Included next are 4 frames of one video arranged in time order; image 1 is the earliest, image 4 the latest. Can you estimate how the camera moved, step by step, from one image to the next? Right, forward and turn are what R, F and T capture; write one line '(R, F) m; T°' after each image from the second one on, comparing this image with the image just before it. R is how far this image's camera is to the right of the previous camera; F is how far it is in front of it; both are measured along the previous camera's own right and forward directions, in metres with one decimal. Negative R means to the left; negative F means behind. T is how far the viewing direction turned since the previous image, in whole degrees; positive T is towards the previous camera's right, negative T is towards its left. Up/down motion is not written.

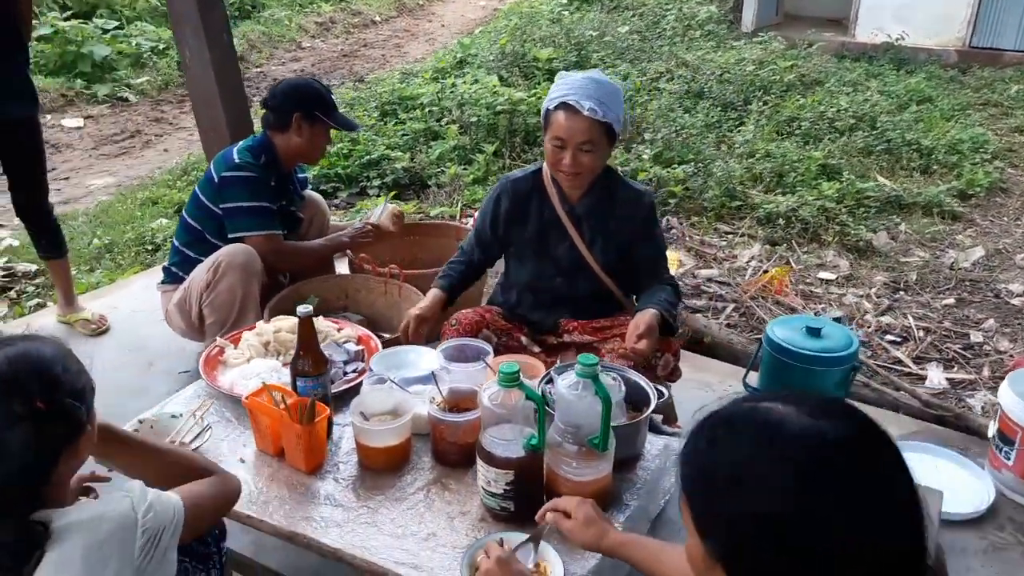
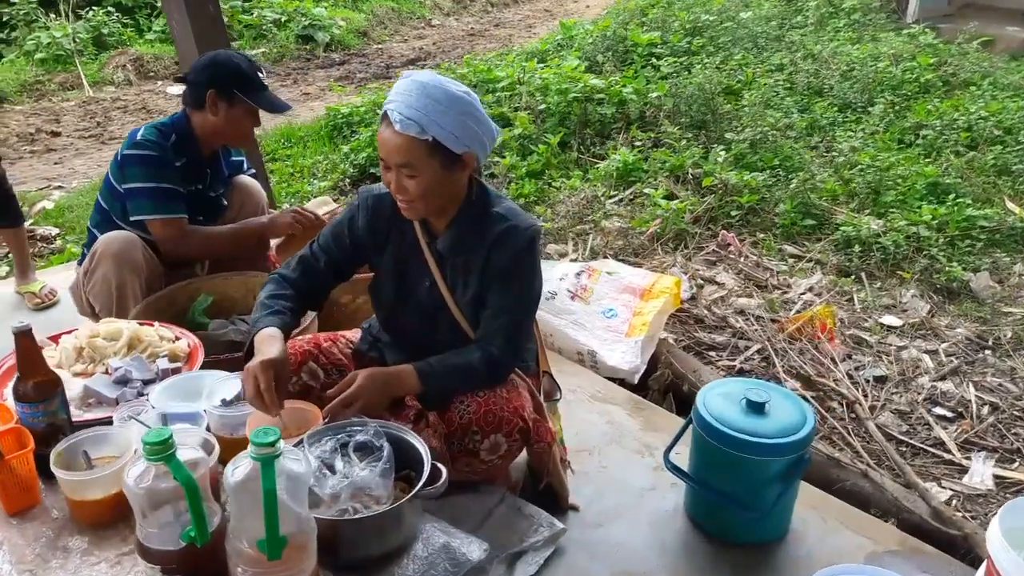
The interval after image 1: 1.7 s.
(+0.9, +0.6) m; -12°
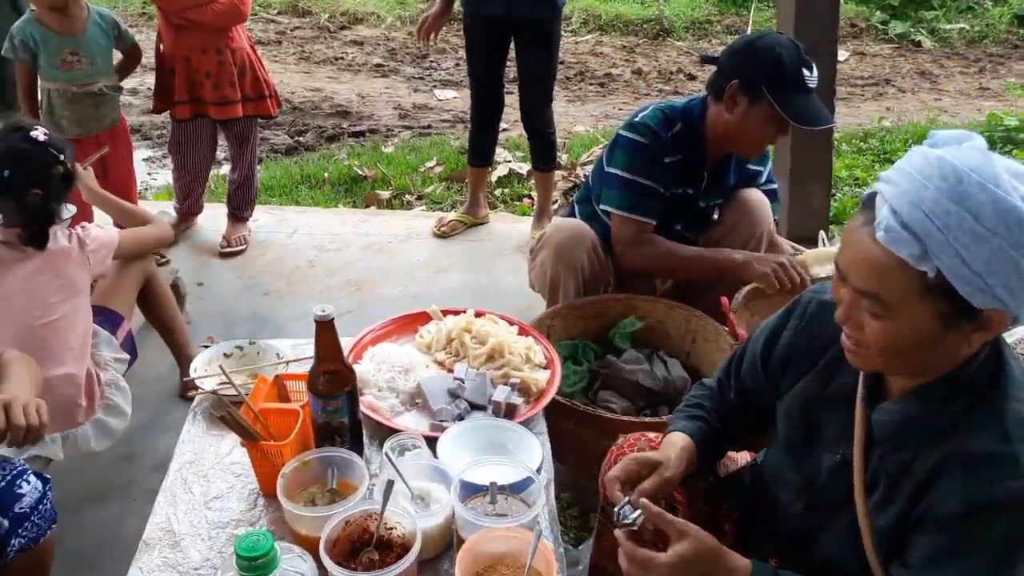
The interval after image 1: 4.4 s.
(+0.2, +0.9) m; -40°
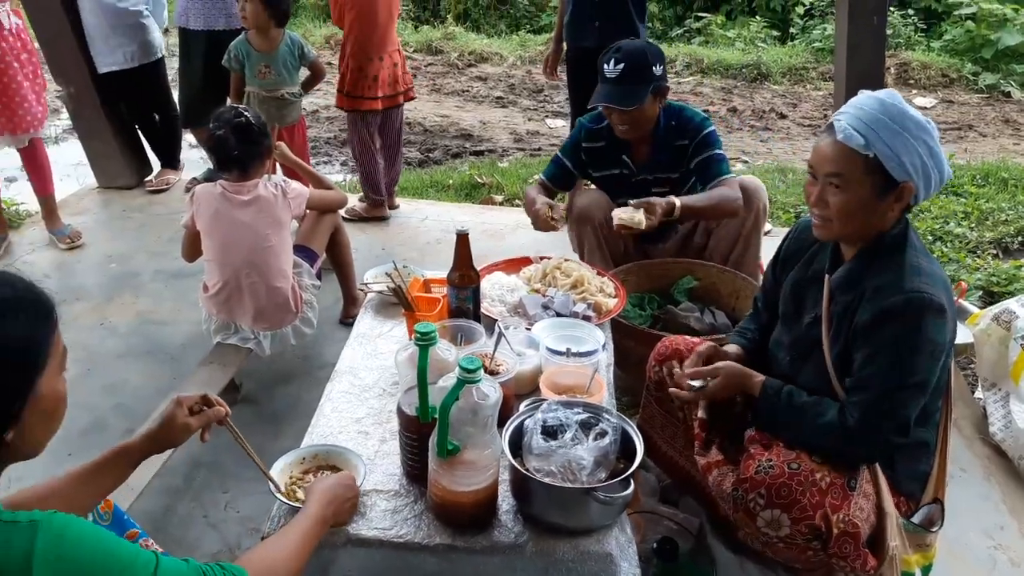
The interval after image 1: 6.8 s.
(+0.1, -0.8) m; -7°
